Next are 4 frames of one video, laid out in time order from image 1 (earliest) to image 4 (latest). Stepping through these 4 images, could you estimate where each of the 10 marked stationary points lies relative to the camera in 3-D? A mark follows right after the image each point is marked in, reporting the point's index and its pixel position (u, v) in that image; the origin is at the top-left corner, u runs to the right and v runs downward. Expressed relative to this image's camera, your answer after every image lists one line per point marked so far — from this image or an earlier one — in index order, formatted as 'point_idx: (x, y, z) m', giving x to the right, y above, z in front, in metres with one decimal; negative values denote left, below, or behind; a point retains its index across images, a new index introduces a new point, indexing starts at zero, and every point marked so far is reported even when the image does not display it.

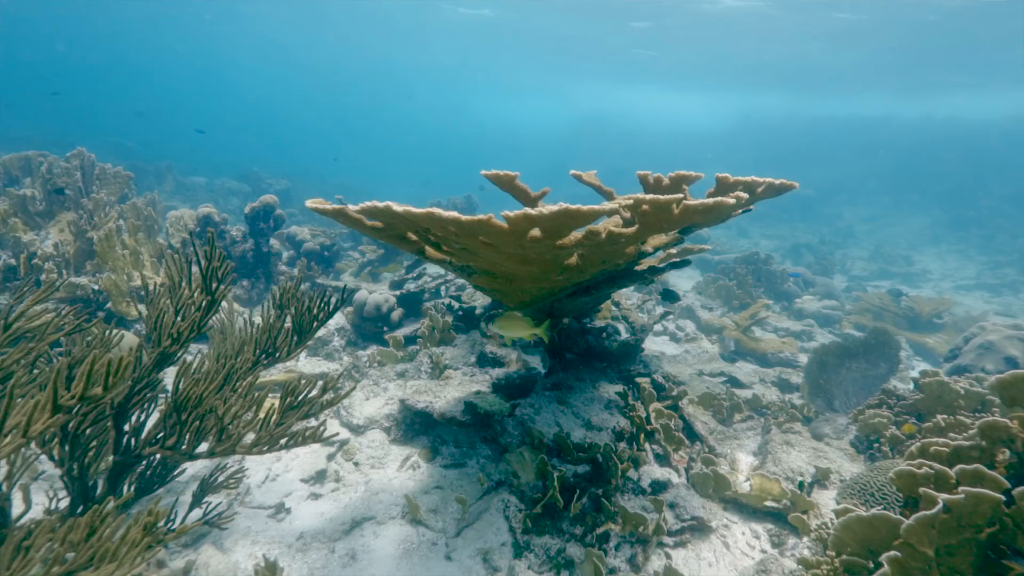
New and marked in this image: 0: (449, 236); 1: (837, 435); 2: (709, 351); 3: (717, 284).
0: (-0.4, +0.4, +3.1) m
1: (+4.2, -1.9, +5.8) m
2: (+4.3, -1.4, +9.6) m
3: (+6.7, +0.1, +14.4) m
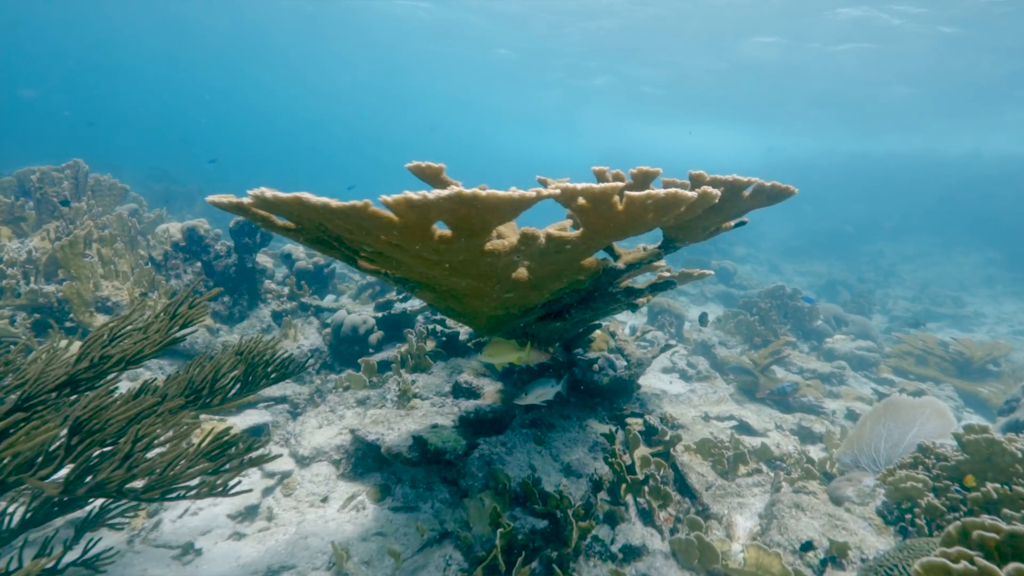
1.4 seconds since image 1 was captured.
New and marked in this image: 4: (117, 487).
0: (-0.9, +0.3, +2.6) m
1: (+3.8, -2.3, +4.8) m
2: (+4.1, -2.0, +8.6) m
3: (+6.8, -0.9, +13.3) m
4: (-2.5, -1.3, +2.9) m
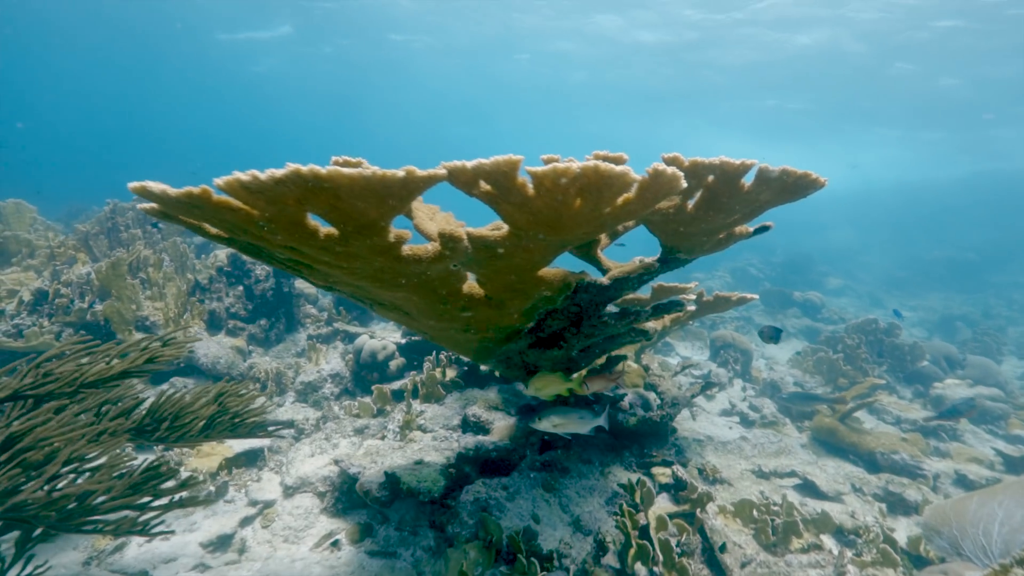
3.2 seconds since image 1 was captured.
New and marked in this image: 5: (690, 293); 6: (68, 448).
0: (-1.4, +0.3, +2.3) m
1: (+3.6, -2.5, +3.5) m
2: (+4.5, -2.5, +7.3) m
3: (+8.0, -1.8, +11.5) m
4: (-2.9, -1.4, +2.7) m
5: (+1.9, -0.1, +4.8) m
6: (-3.0, -1.1, +2.9) m
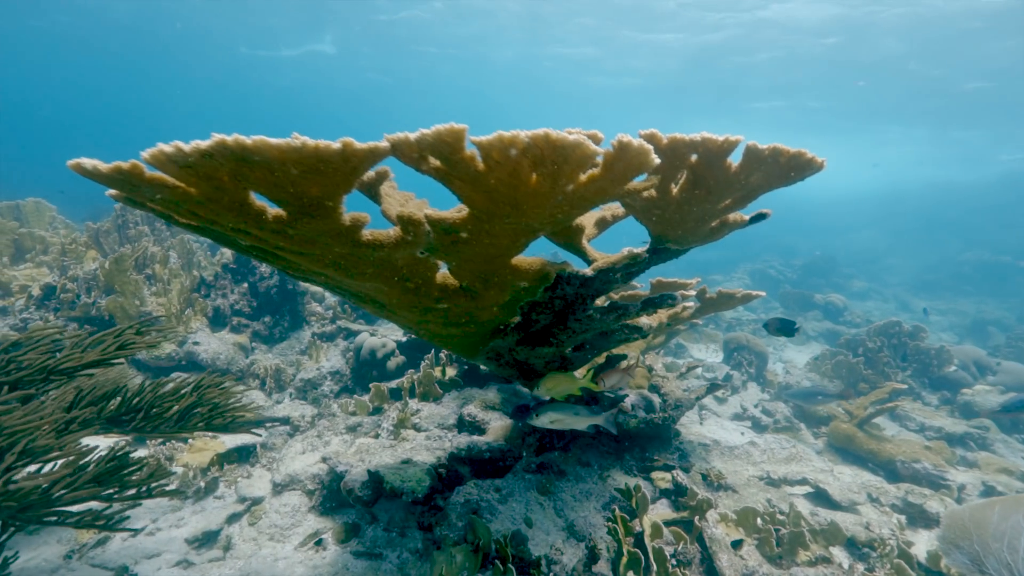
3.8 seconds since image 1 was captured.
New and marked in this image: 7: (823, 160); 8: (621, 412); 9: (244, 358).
0: (-1.6, +0.3, +2.2) m
1: (+3.4, -2.5, +3.2) m
2: (+4.5, -2.5, +6.9) m
3: (+8.1, -1.8, +11.0) m
4: (-3.1, -1.3, +2.7) m
5: (+1.8, 0.0, +4.5) m
6: (-3.1, -1.0, +2.9) m
7: (+1.7, +0.7, +2.4) m
8: (+1.2, -1.4, +5.2) m
9: (-4.5, -1.2, +7.5) m
